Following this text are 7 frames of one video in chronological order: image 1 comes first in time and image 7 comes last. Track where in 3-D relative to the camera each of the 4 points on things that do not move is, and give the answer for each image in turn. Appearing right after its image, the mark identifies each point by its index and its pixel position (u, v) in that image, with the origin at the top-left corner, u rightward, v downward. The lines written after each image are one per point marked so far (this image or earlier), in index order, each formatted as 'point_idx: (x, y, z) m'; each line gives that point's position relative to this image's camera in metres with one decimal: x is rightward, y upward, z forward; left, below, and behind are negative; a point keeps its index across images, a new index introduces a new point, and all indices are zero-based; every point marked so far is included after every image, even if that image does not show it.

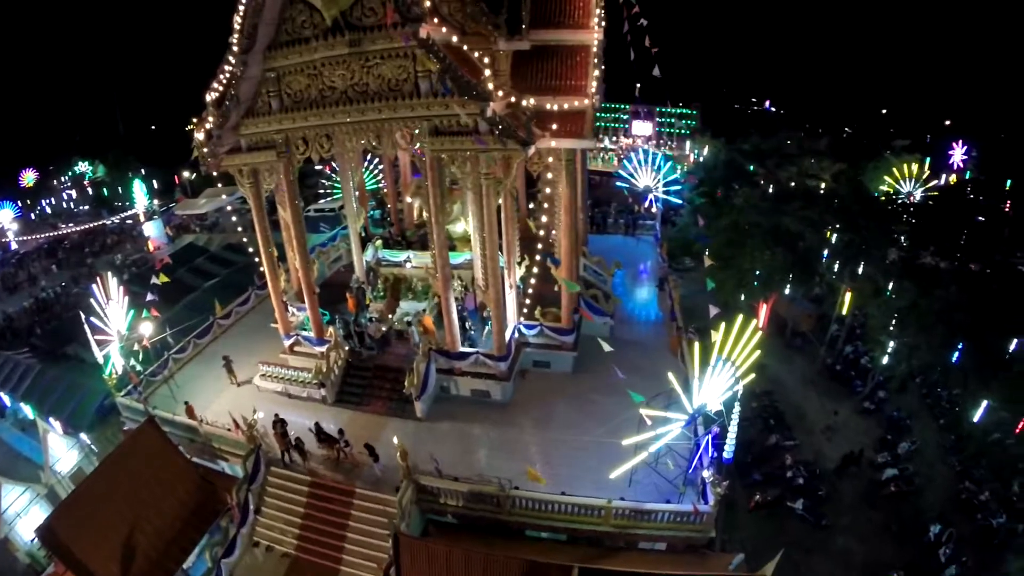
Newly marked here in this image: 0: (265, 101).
0: (-6.2, +4.8, +13.8) m
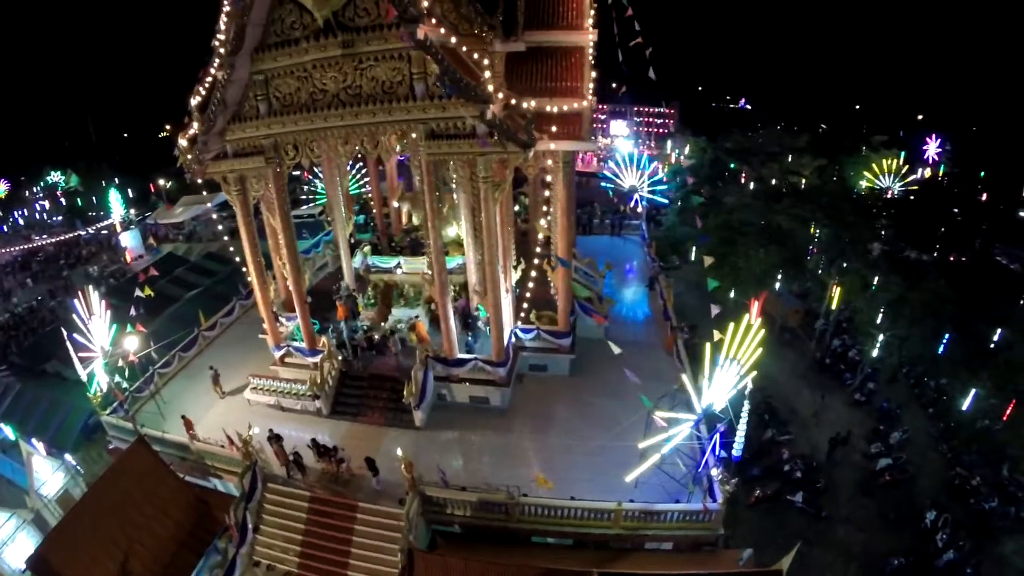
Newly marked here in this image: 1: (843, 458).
0: (-6.4, +4.6, +13.4) m
1: (+11.5, -5.7, +19.3) m
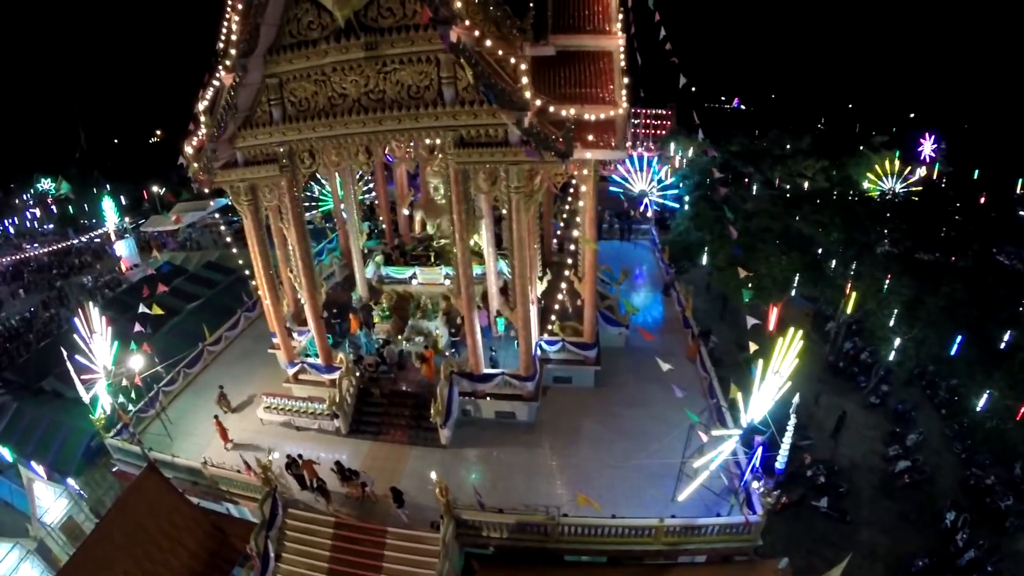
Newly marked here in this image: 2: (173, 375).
0: (-5.8, +4.2, +12.9) m
1: (+12.2, -5.8, +19.0) m
2: (-11.9, -3.0, +19.0) m
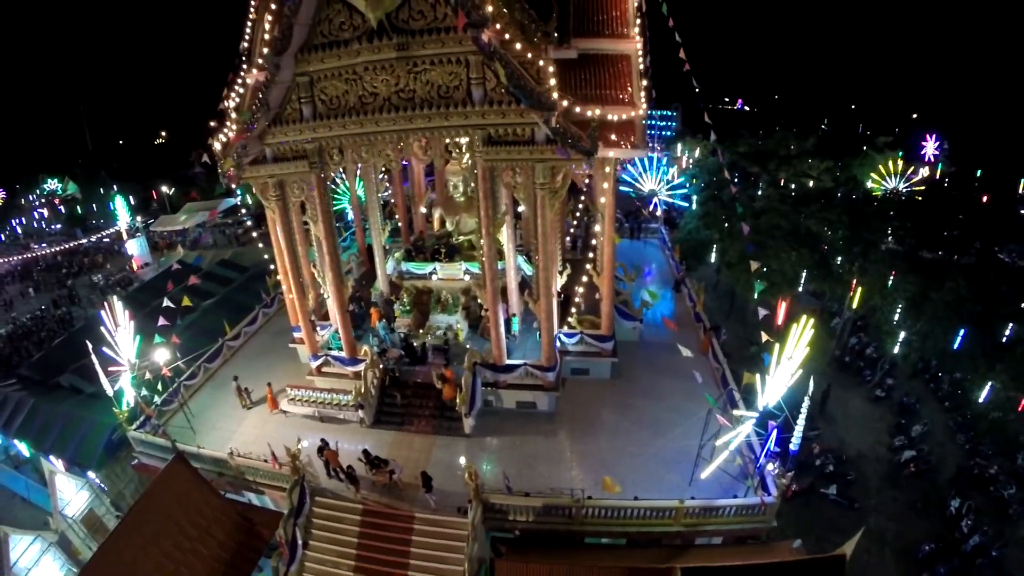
0: (-5.3, +4.4, +13.4) m
1: (+12.7, -5.7, +19.4) m
2: (-11.3, -2.9, +19.5) m
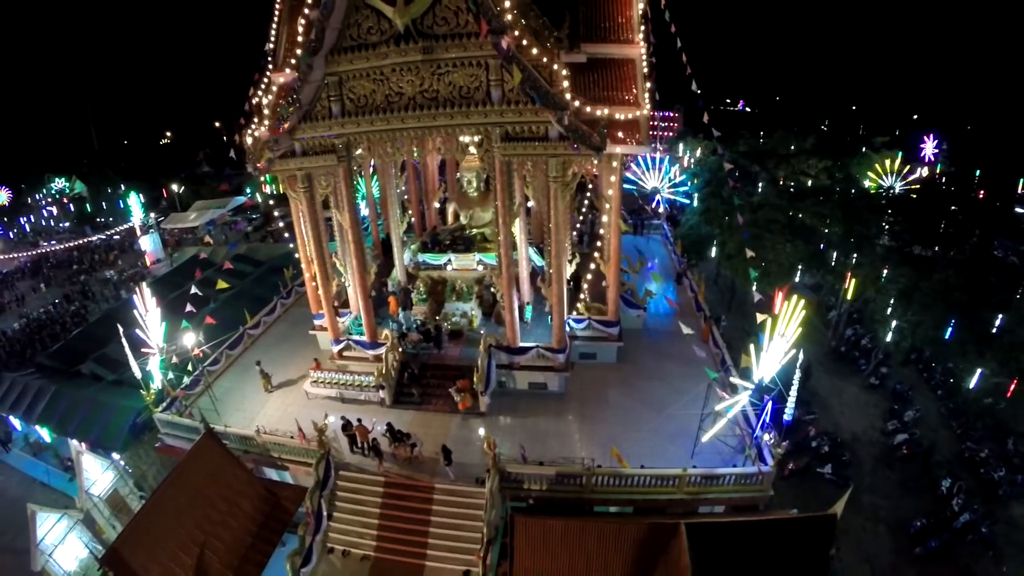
0: (-4.9, +4.7, +14.4) m
1: (+13.0, -5.4, +20.4) m
2: (-11.0, -2.5, +20.5) m
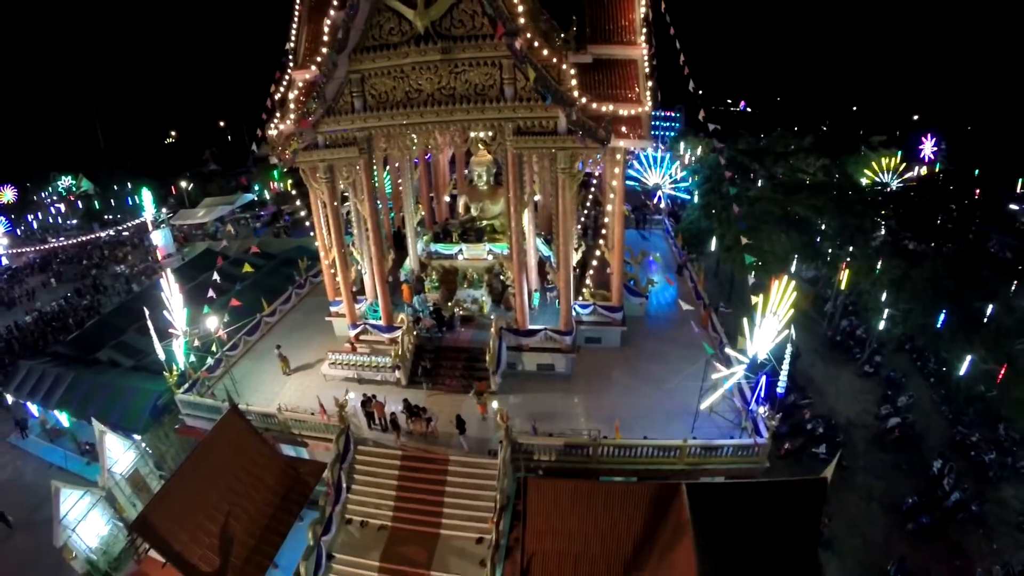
0: (-4.6, +5.1, +15.3) m
1: (+13.3, -5.1, +21.3) m
2: (-10.7, -2.1, +21.4) m
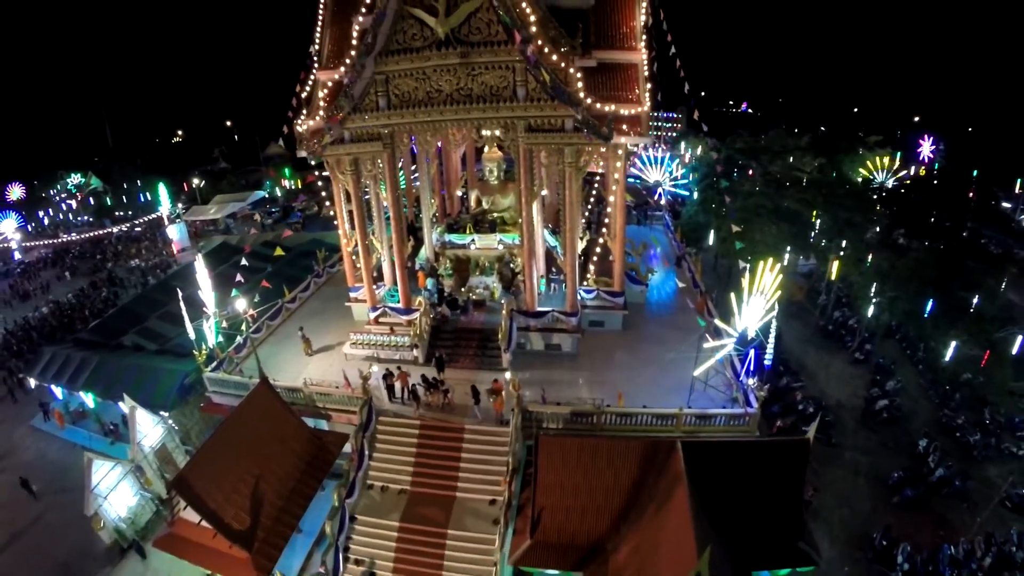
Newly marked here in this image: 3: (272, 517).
0: (-4.3, +5.6, +16.7) m
1: (+13.6, -4.7, +22.6) m
2: (-10.4, -1.5, +22.9) m
3: (-7.0, -6.7, +16.1) m
